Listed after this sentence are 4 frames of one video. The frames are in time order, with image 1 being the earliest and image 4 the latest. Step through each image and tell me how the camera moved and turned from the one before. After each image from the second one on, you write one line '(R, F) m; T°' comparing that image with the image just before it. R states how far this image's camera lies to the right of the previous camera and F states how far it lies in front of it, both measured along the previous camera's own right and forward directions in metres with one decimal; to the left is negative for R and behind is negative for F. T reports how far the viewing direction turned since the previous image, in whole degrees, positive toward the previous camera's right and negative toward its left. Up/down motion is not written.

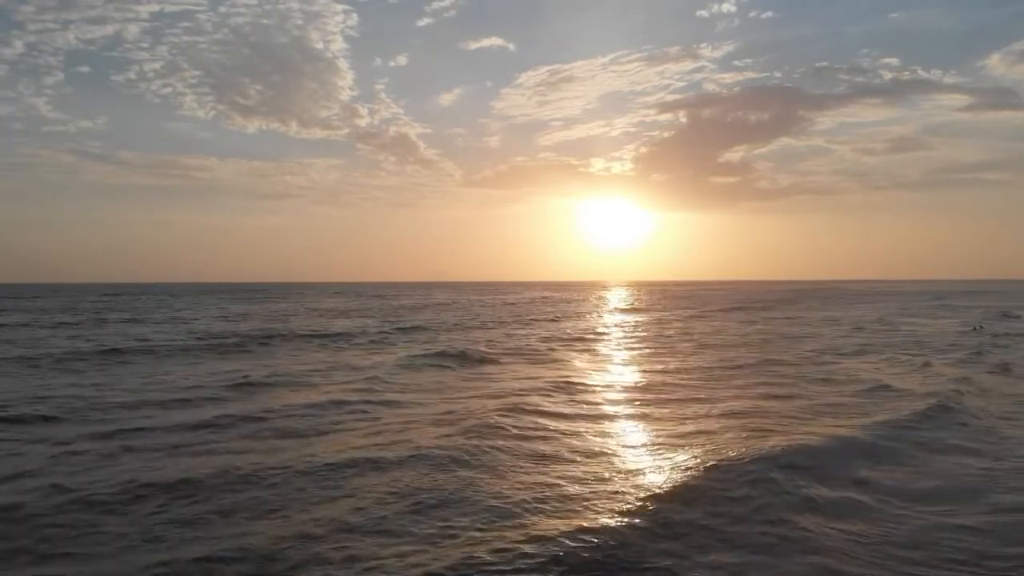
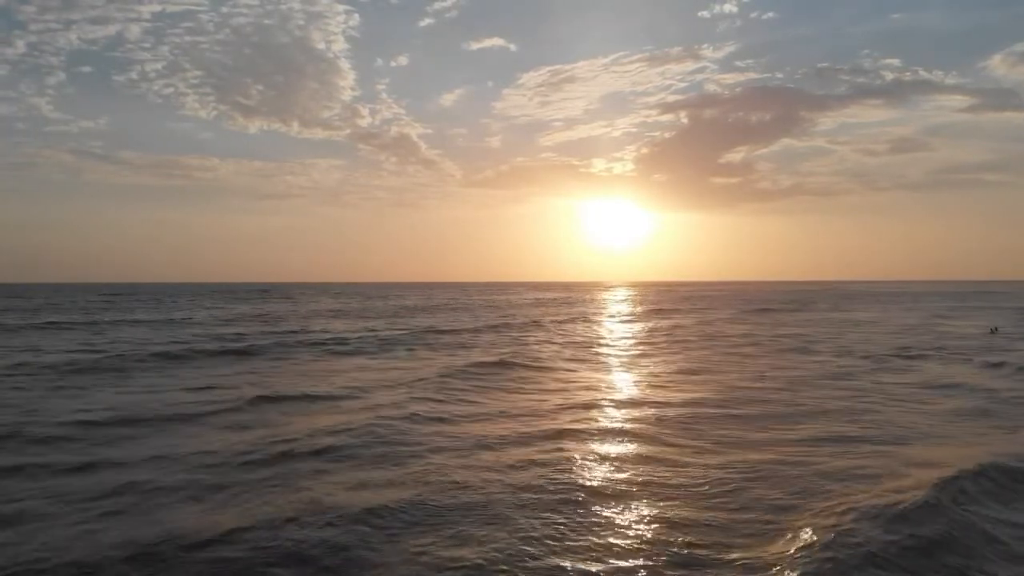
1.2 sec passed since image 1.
(-1.6, -0.3) m; 0°
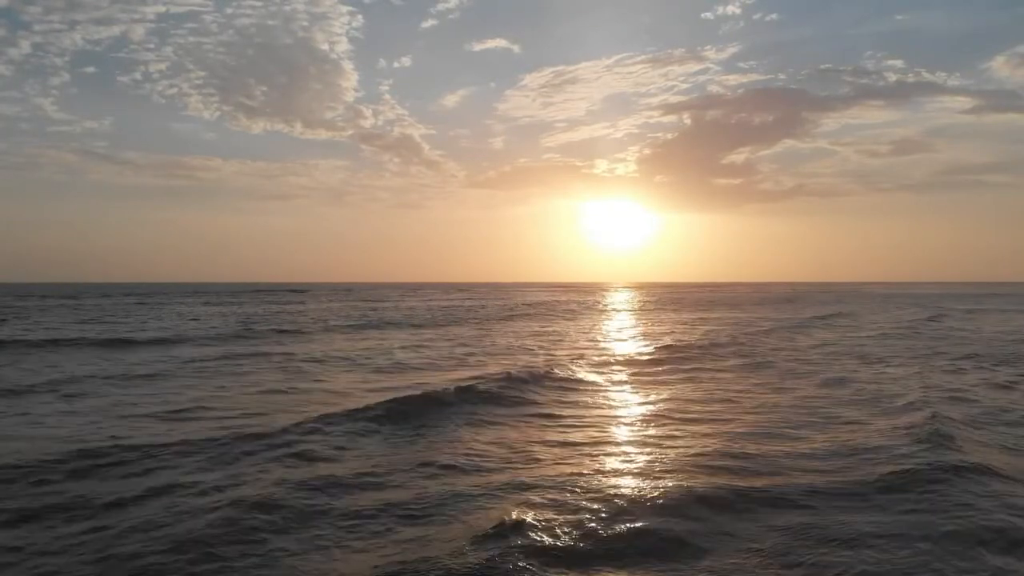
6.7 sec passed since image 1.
(-2.9, +3.0) m; 0°
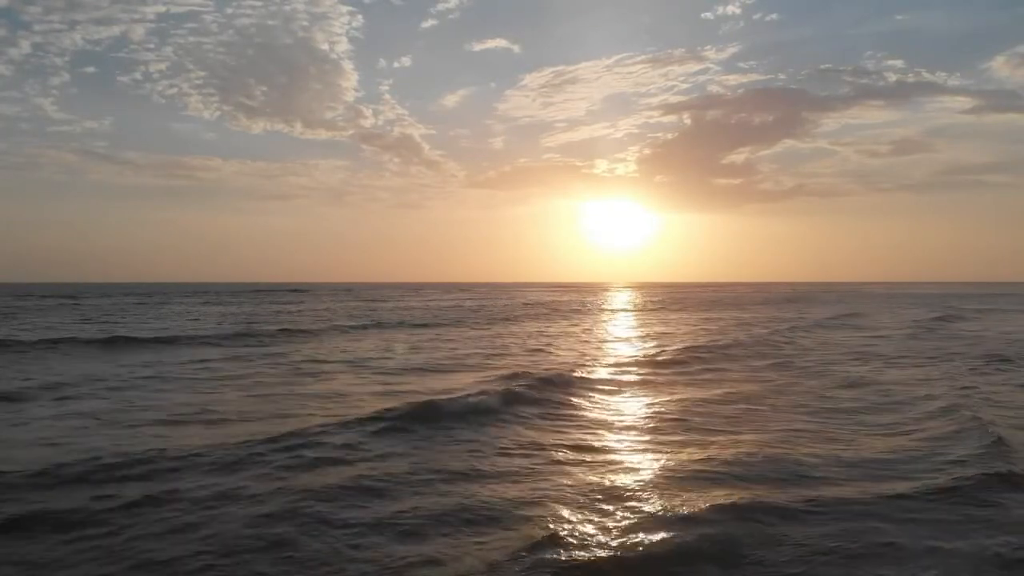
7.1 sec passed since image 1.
(+0.7, -0.5) m; 0°
